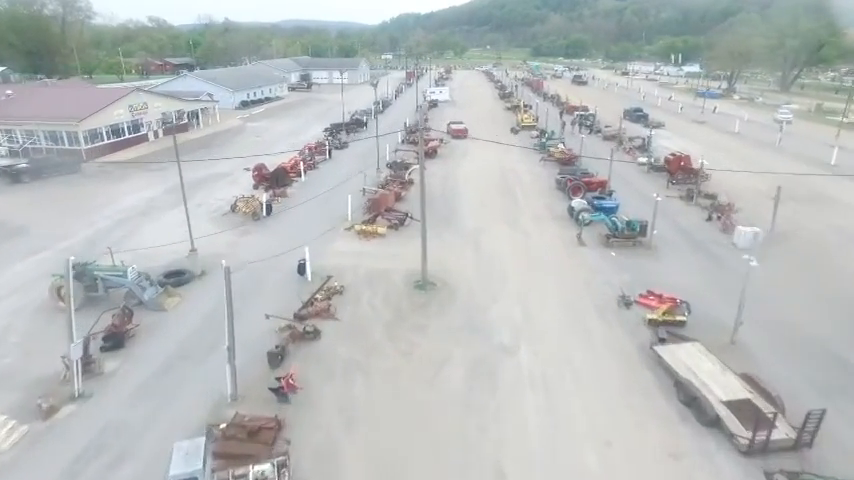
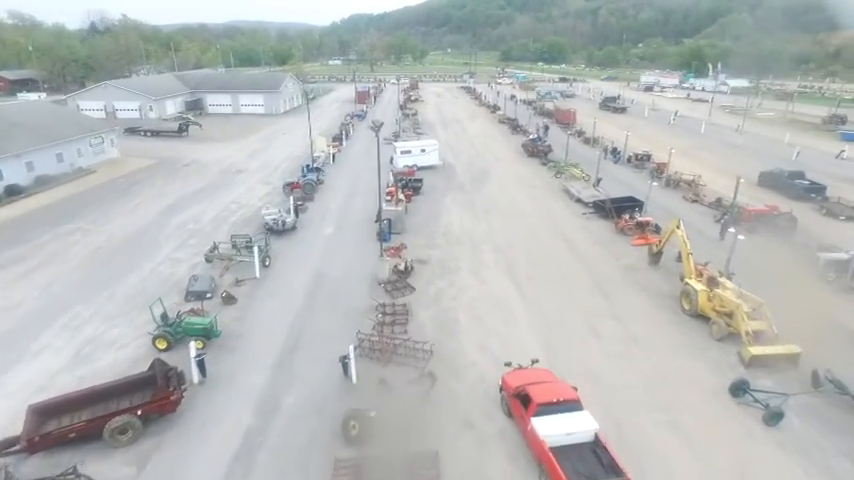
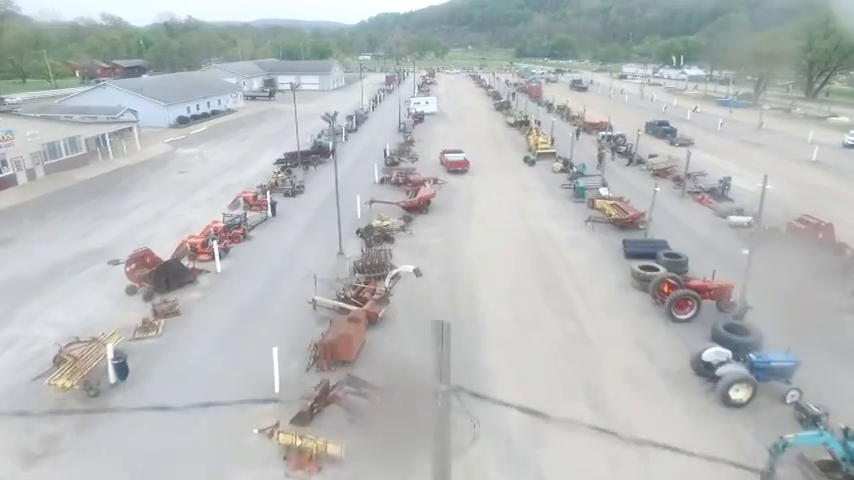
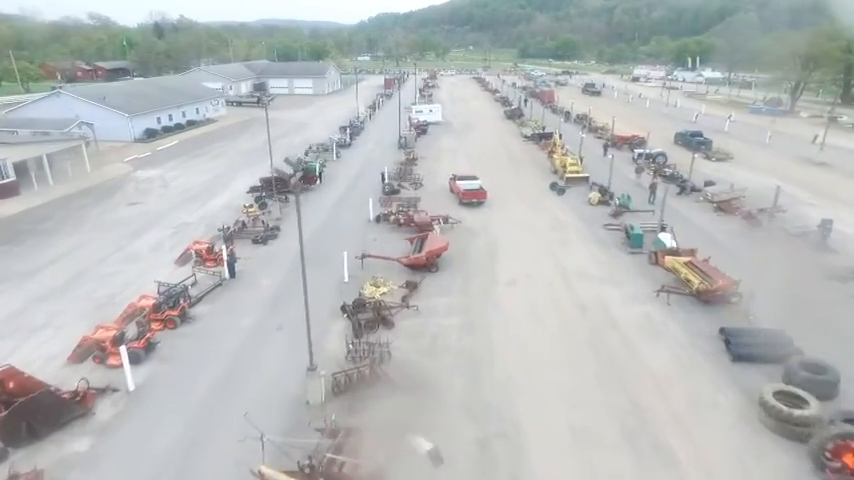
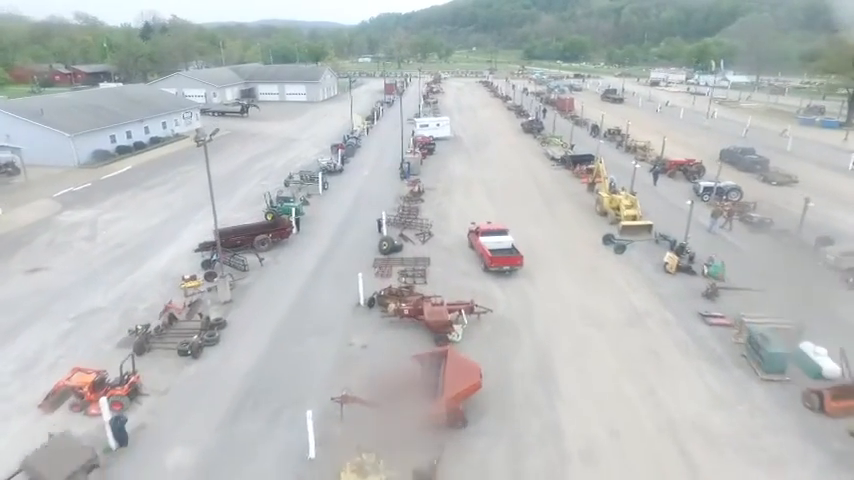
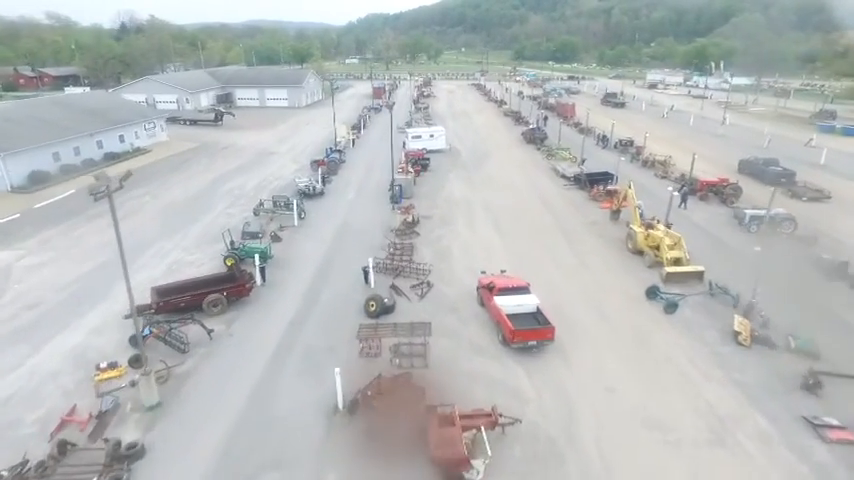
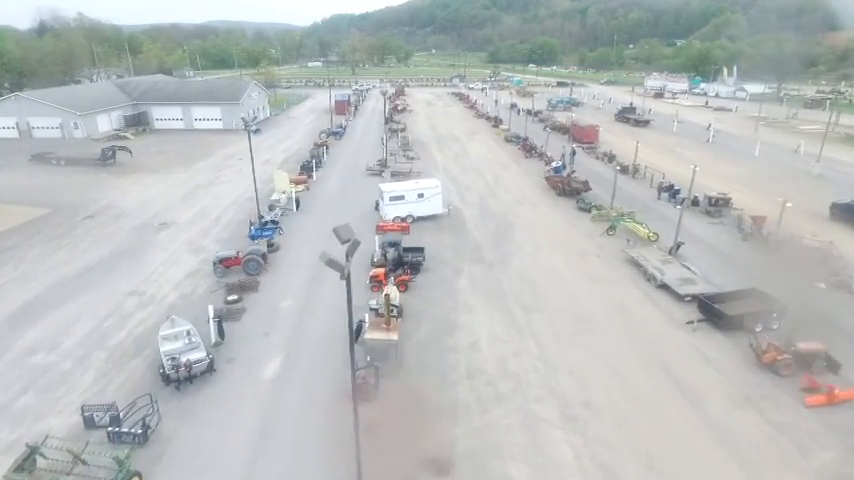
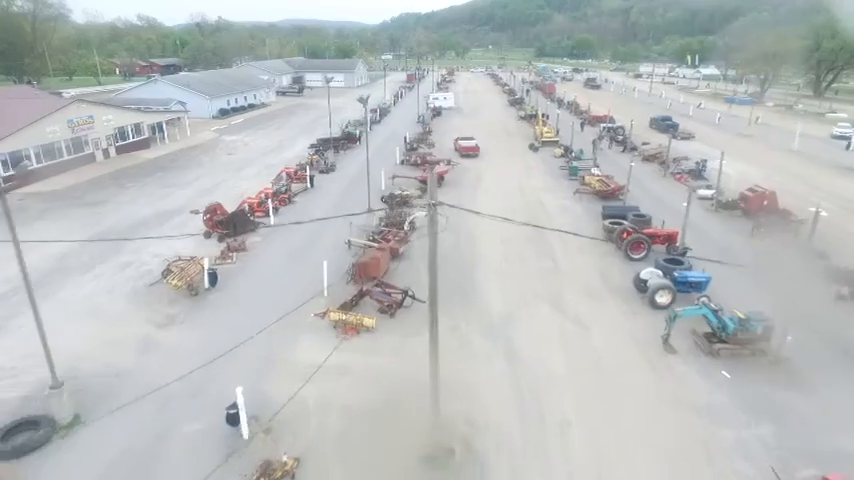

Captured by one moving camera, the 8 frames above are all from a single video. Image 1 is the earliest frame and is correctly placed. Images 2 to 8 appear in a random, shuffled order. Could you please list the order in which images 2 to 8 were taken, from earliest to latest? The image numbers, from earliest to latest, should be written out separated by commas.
8, 3, 4, 5, 6, 2, 7
